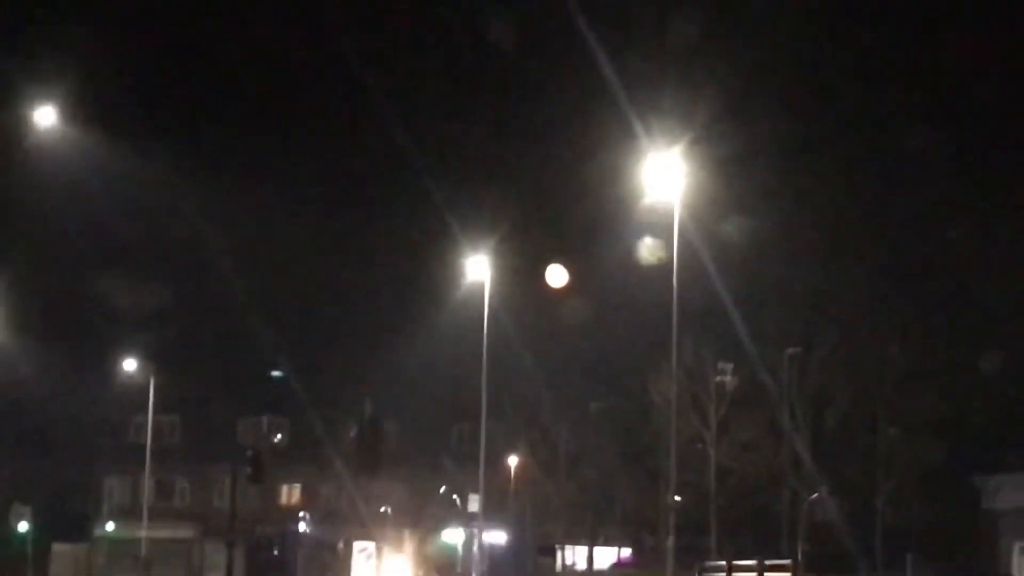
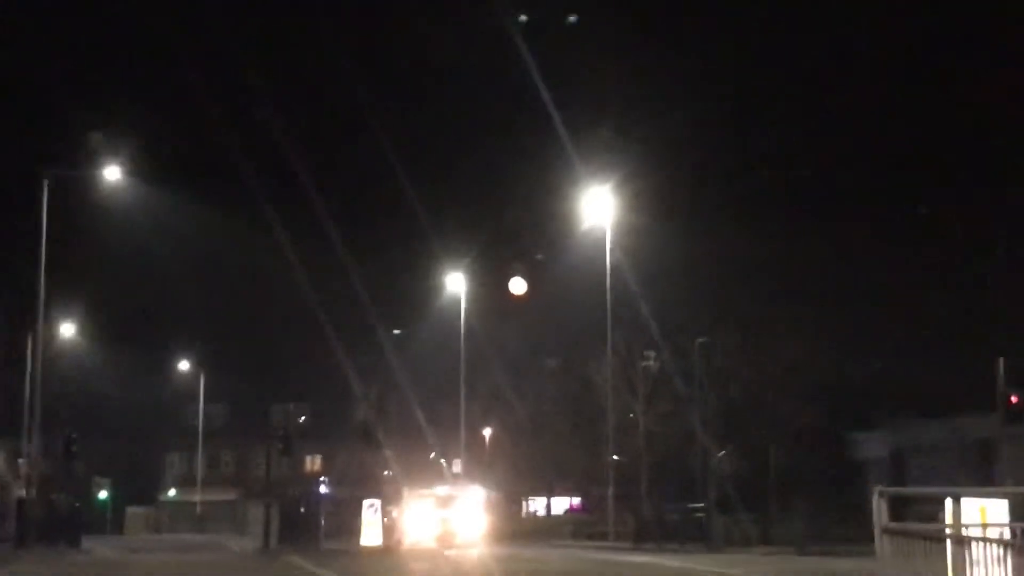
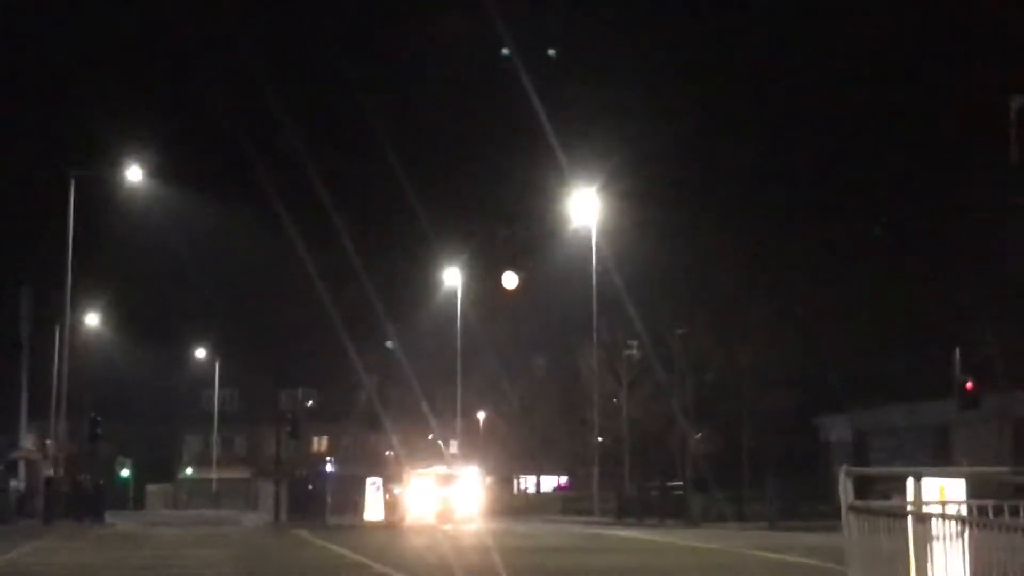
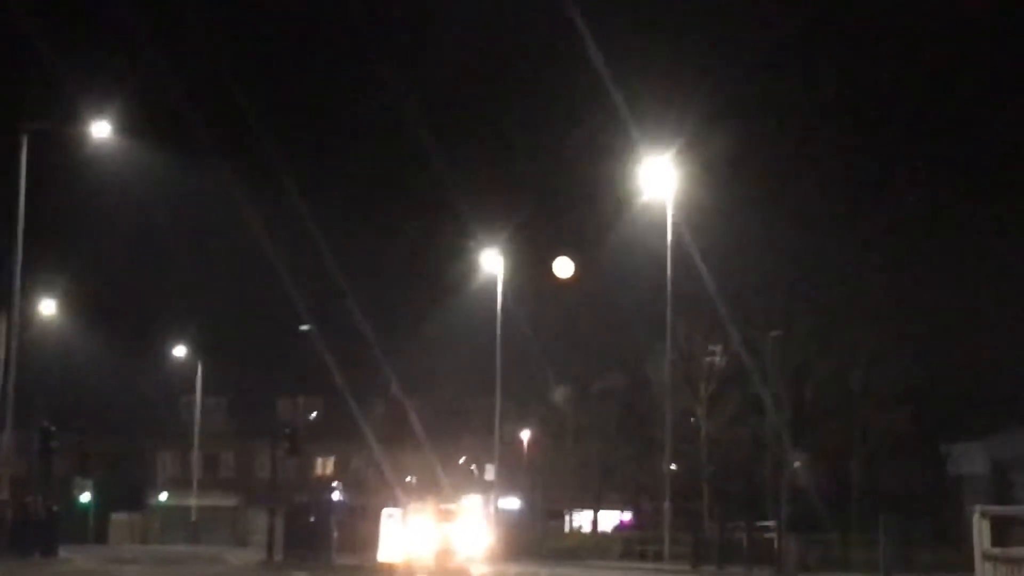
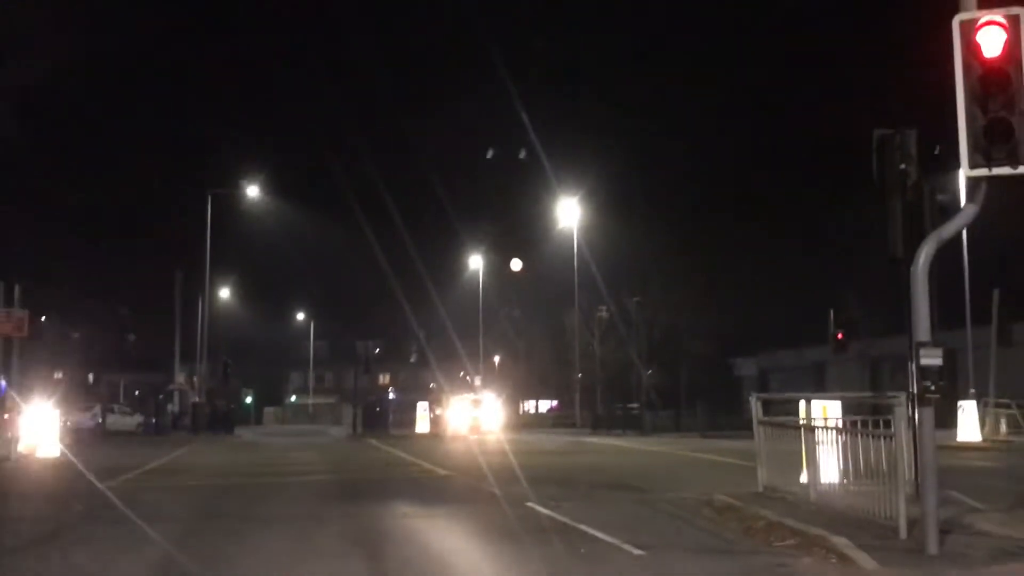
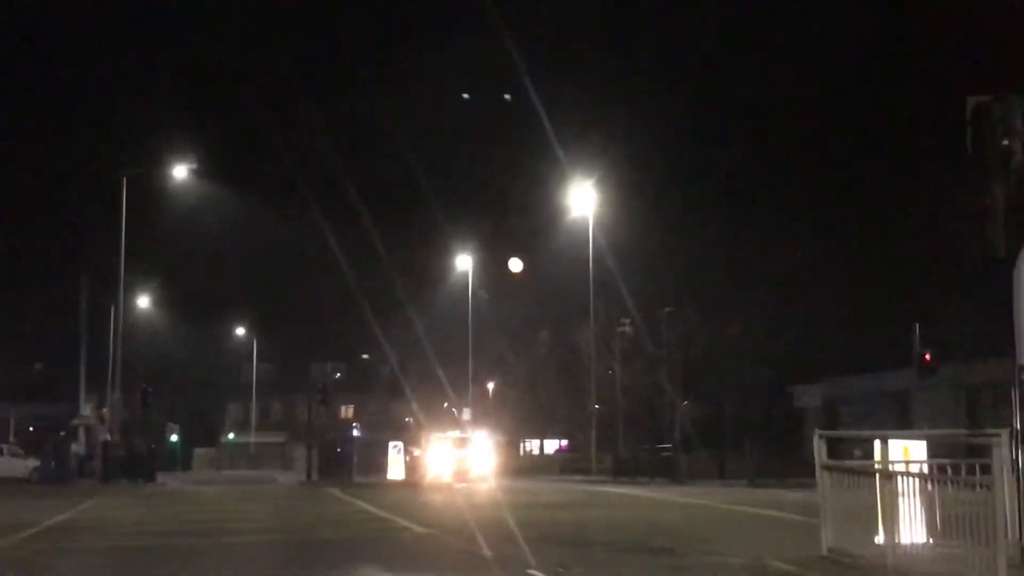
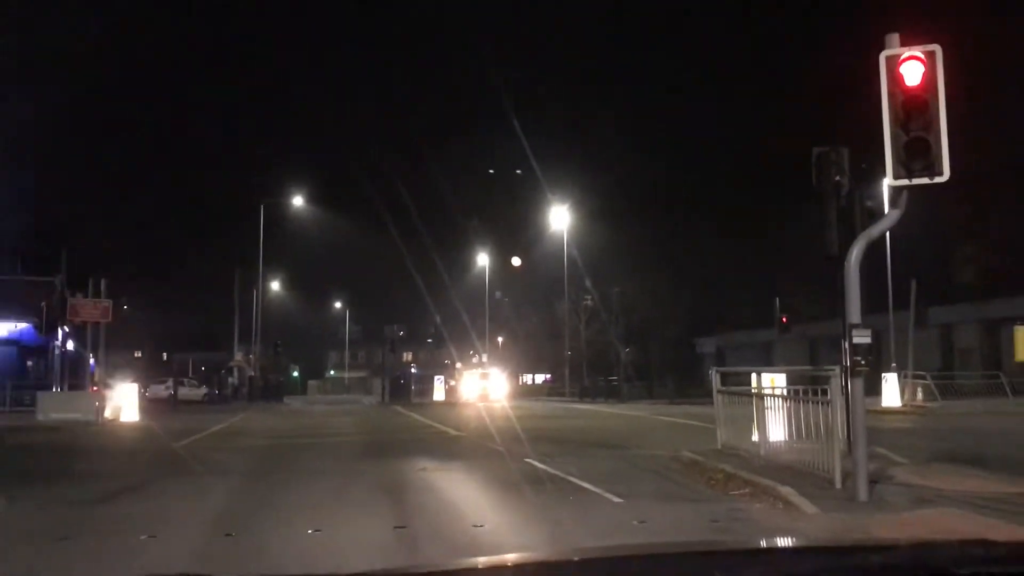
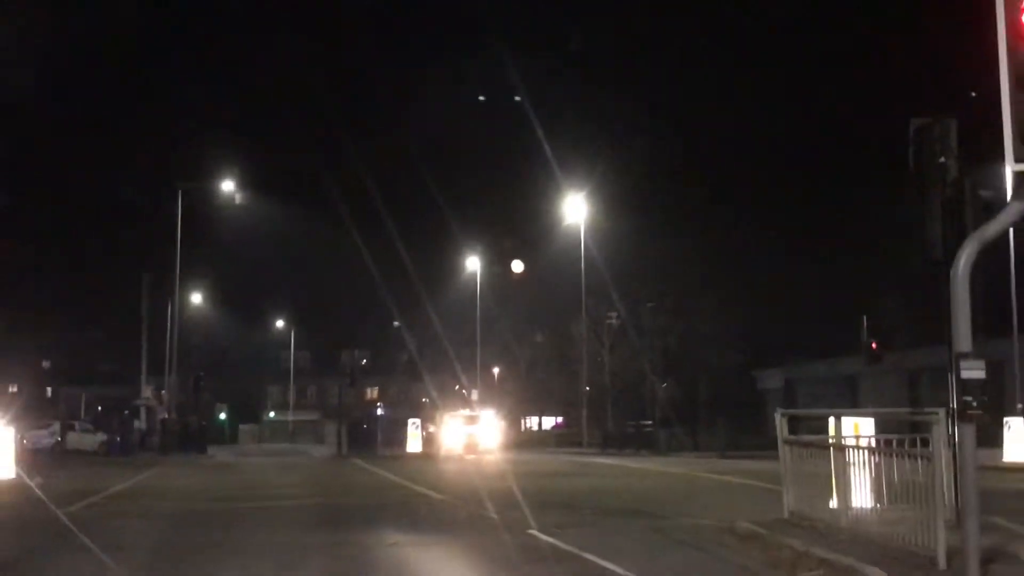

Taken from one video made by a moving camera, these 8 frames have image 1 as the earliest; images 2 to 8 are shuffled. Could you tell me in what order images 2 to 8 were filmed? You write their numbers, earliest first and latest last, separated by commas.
4, 2, 3, 6, 8, 5, 7
